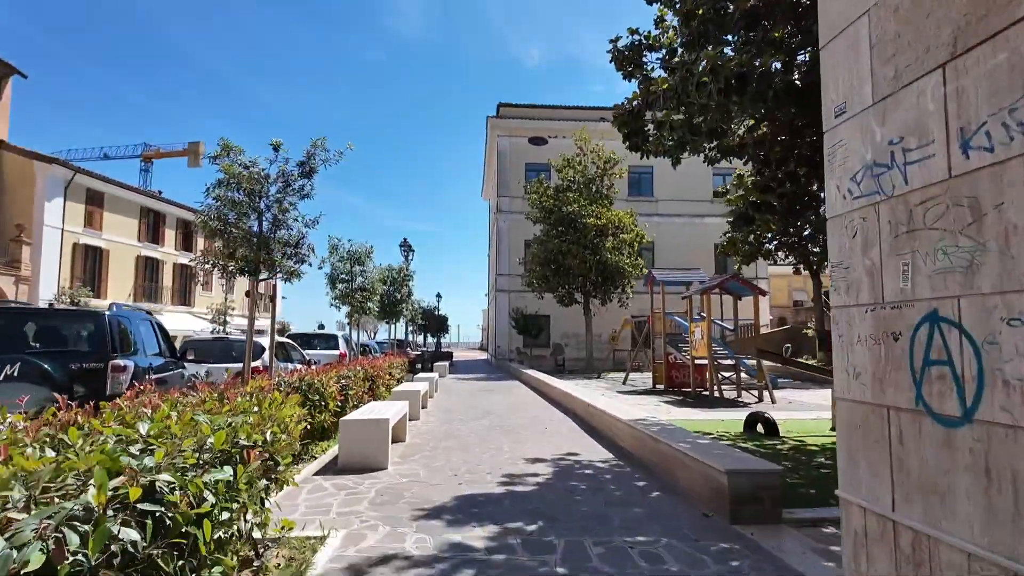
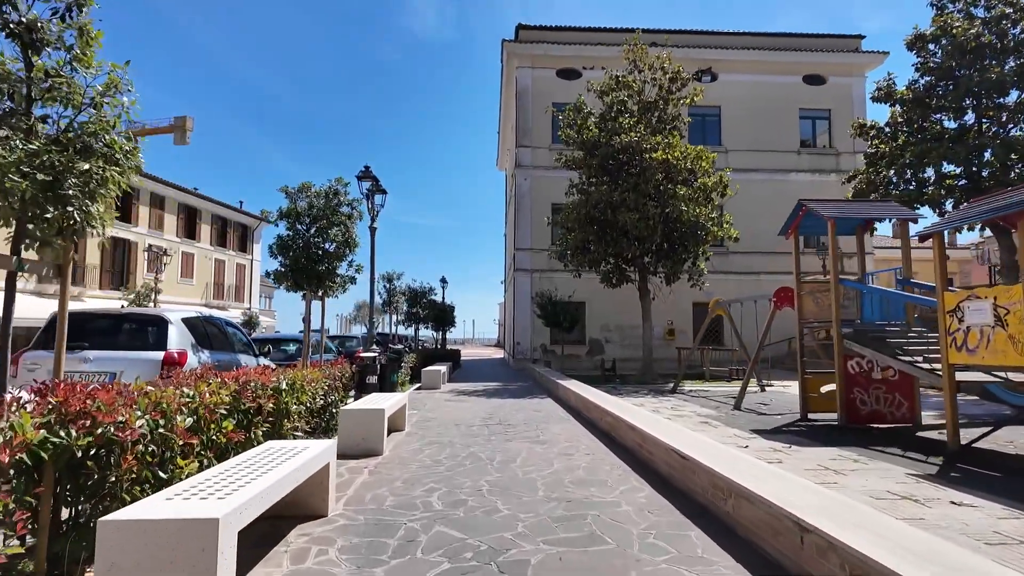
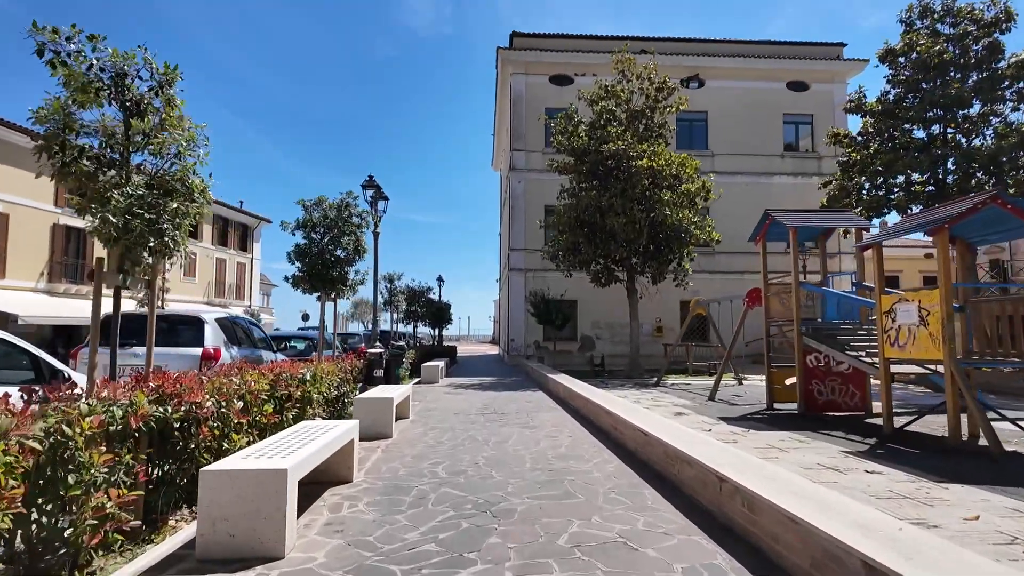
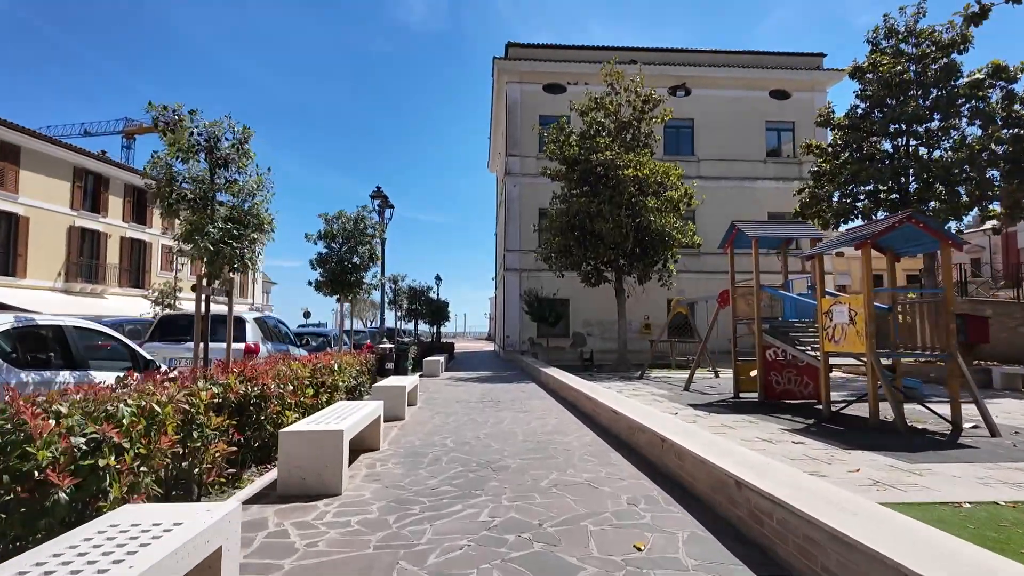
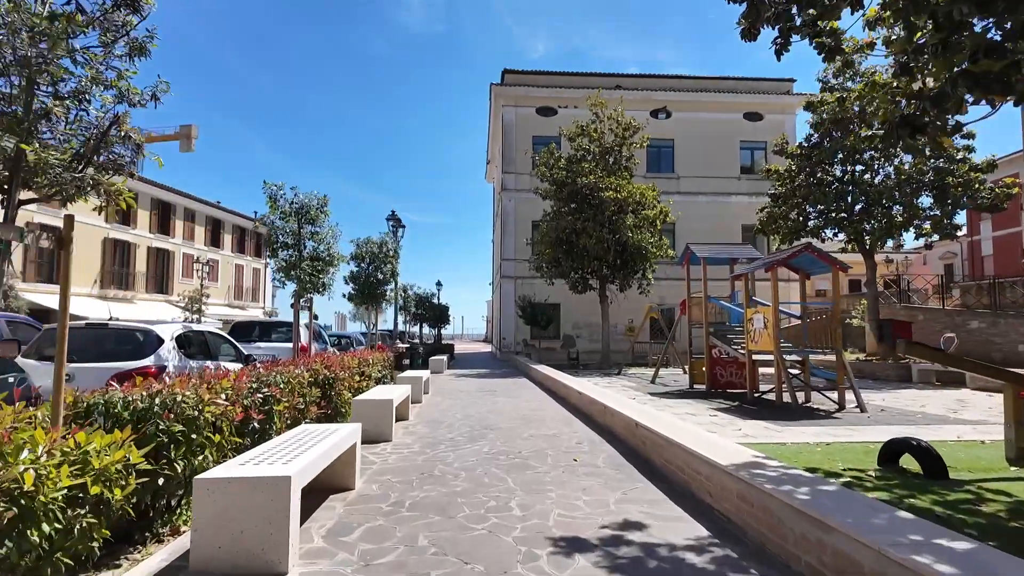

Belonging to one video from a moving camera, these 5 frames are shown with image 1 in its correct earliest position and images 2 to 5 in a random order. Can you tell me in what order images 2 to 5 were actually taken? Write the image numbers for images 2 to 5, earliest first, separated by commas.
5, 4, 3, 2
